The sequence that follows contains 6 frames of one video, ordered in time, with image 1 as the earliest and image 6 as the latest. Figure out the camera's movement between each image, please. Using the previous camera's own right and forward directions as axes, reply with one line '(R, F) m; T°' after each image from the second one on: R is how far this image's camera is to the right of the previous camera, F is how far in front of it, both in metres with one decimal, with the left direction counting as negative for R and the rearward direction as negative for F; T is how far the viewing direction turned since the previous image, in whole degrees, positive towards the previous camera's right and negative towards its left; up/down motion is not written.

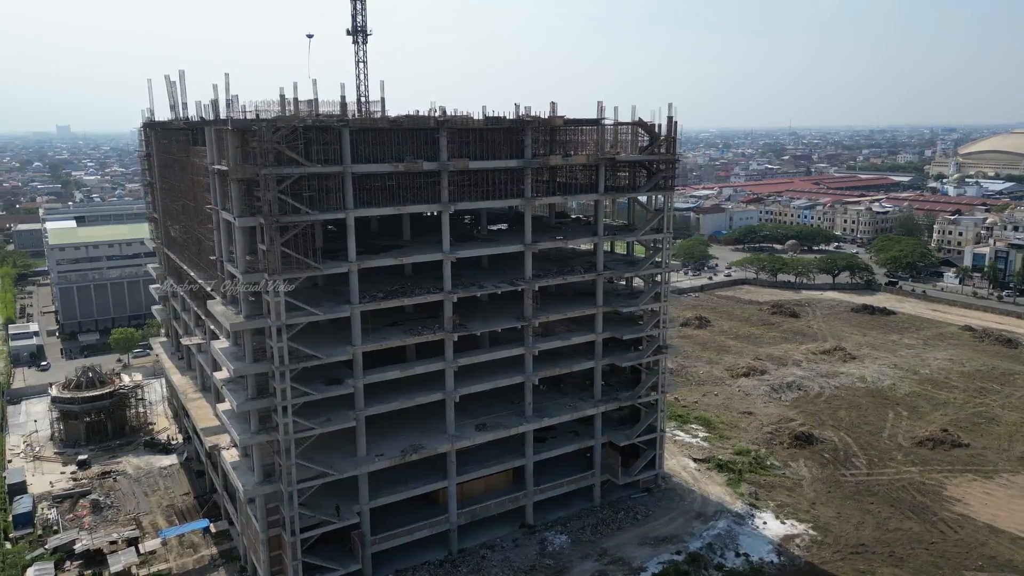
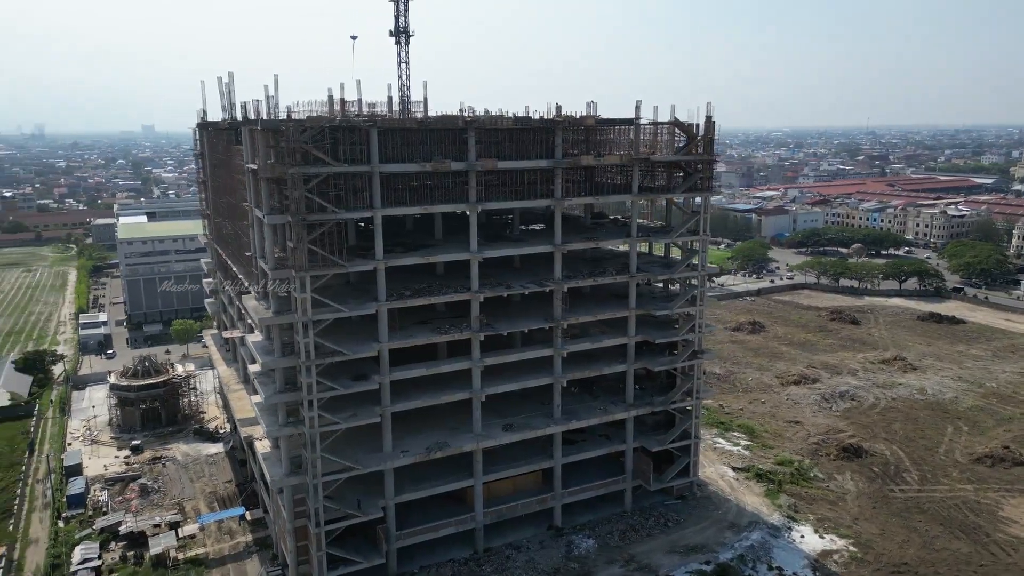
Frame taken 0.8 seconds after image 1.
(+1.1, +0.2) m; -5°
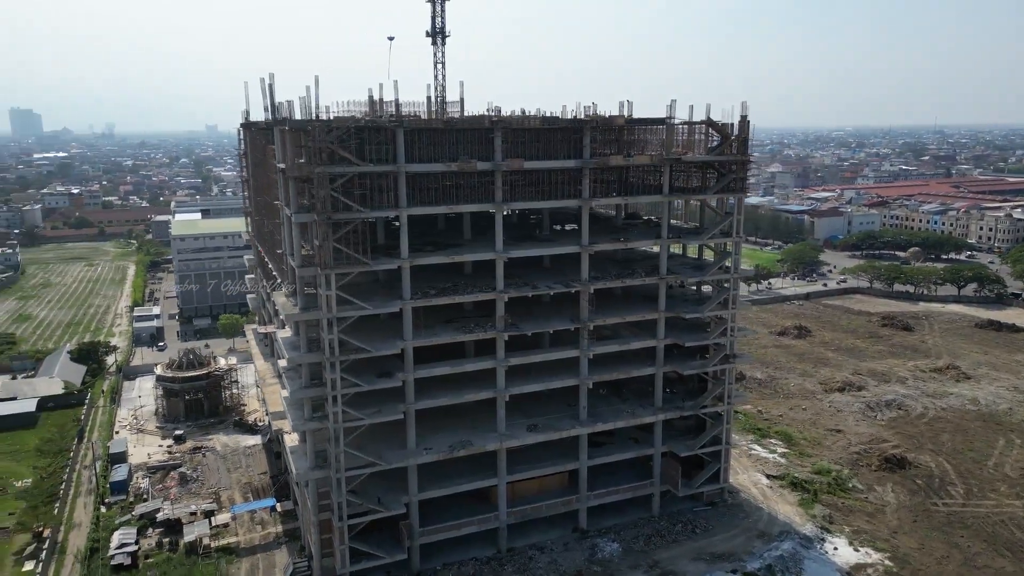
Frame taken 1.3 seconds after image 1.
(+0.8, +0.1) m; -4°
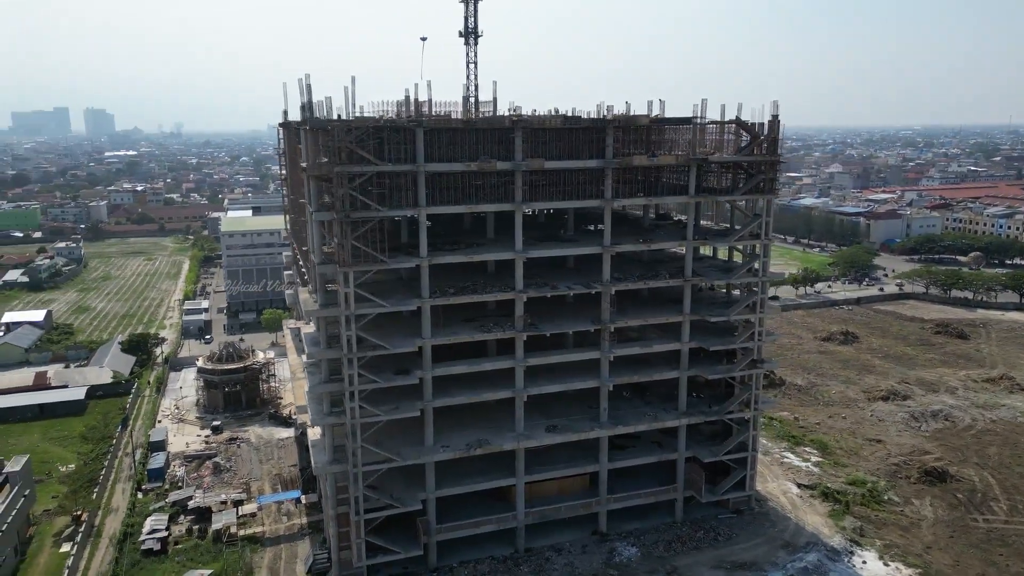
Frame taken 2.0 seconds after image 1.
(+1.0, +0.1) m; -4°
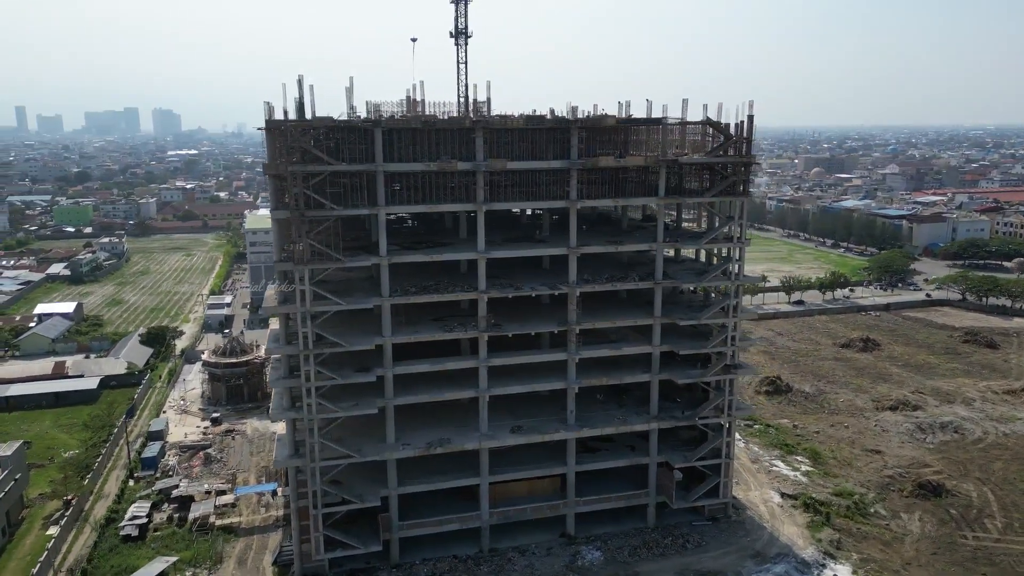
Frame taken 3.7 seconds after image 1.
(+3.0, +0.1) m; -3°
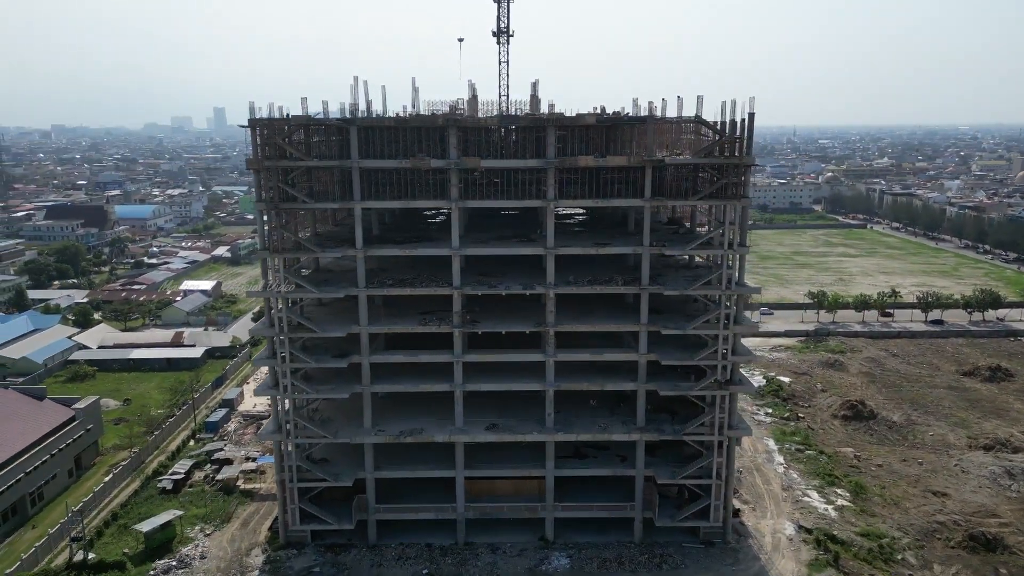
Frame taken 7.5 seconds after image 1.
(+6.8, +0.6) m; -13°
